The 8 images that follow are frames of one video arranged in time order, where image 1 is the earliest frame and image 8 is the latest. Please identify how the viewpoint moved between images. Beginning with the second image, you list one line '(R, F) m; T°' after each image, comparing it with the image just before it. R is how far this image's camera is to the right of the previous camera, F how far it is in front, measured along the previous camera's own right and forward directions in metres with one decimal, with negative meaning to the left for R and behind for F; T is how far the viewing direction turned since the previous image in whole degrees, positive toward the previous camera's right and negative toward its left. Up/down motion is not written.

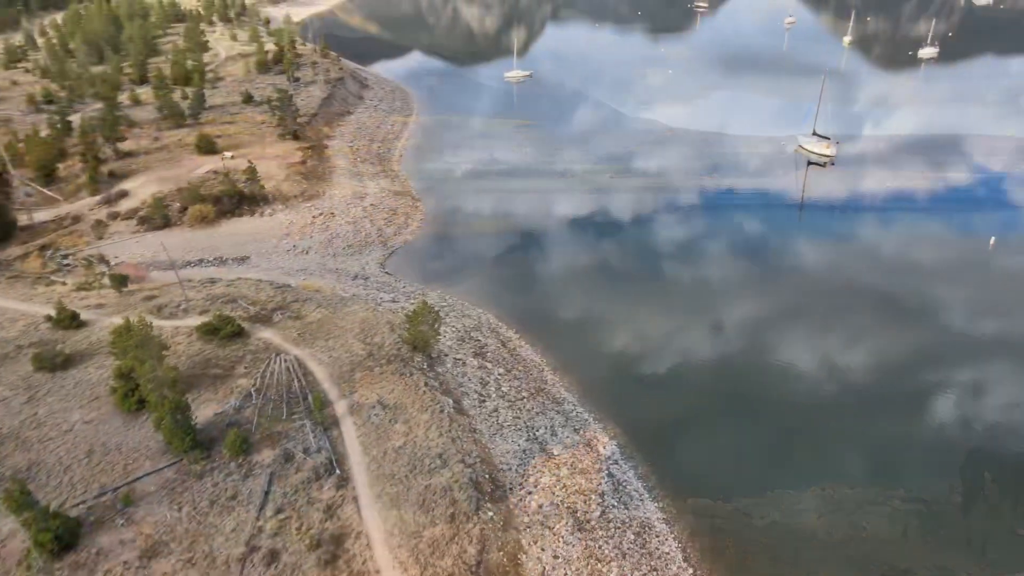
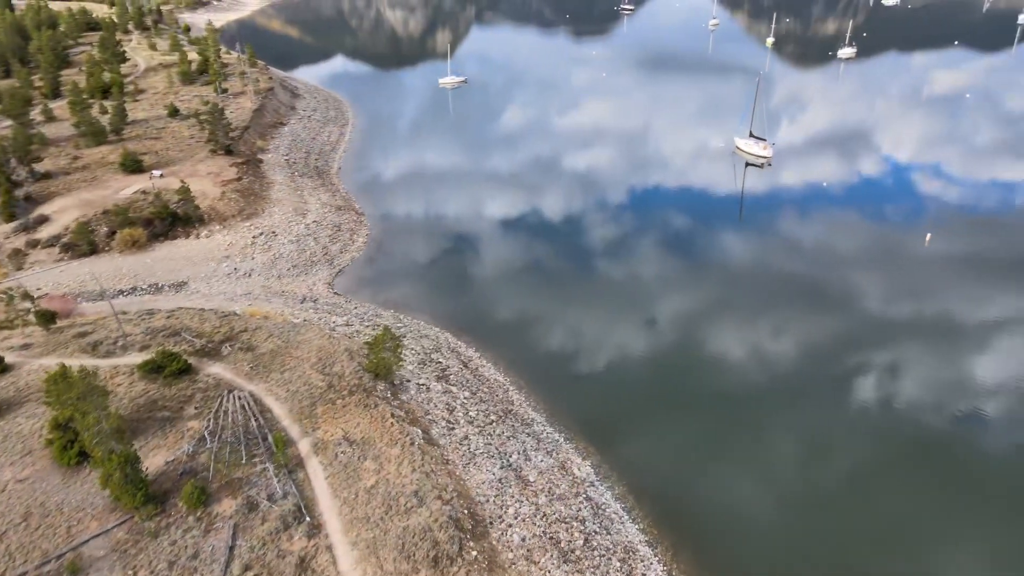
(-0.7, +0.7) m; +5°
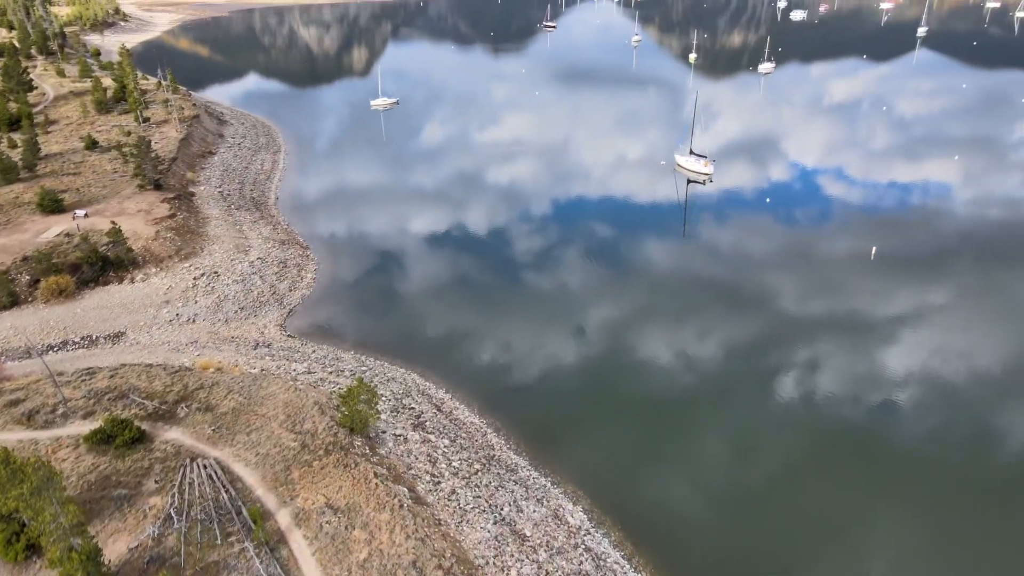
(-1.3, +0.9) m; +6°
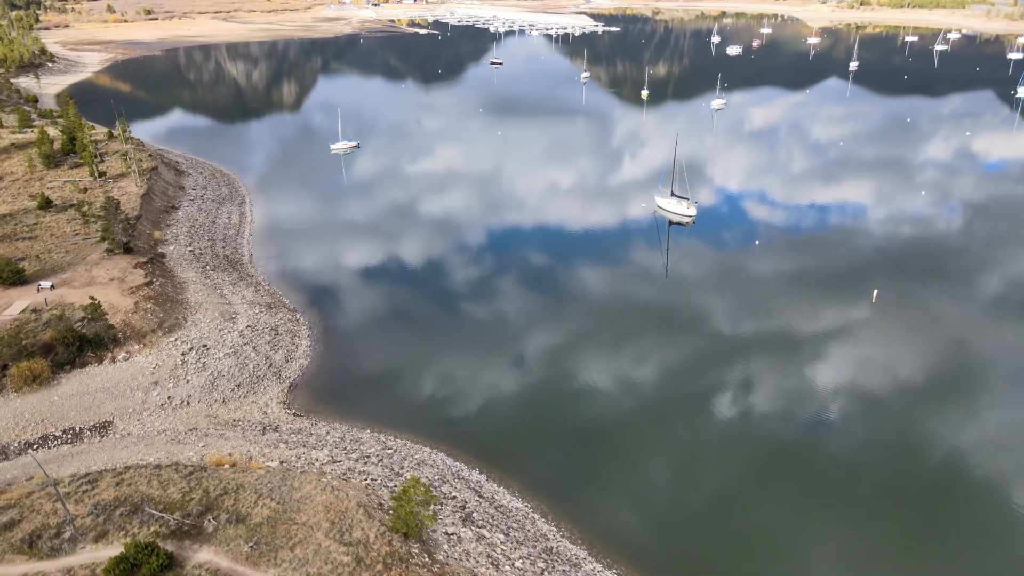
(-2.8, +1.4) m; +5°
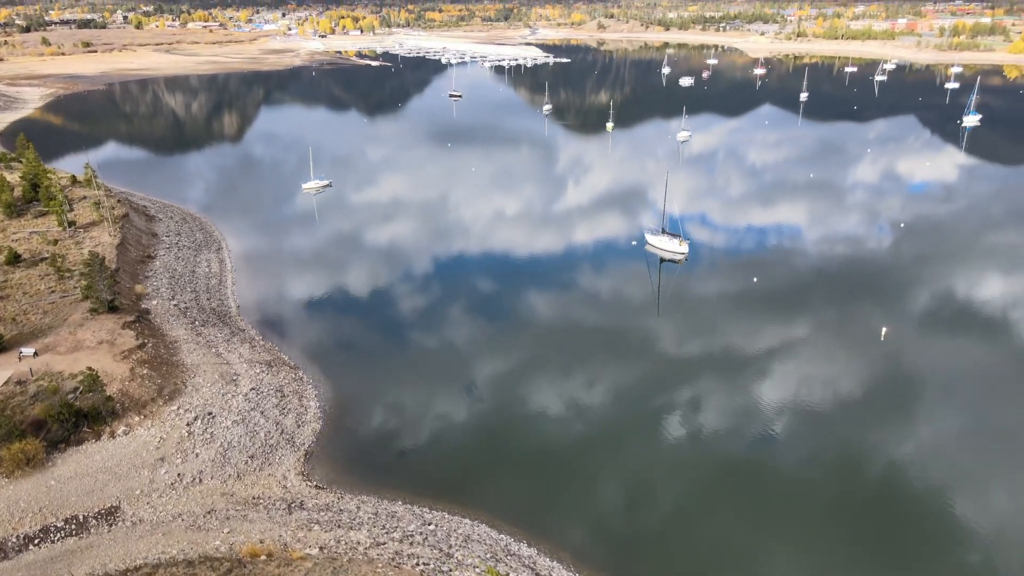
(-2.6, +1.1) m; +4°
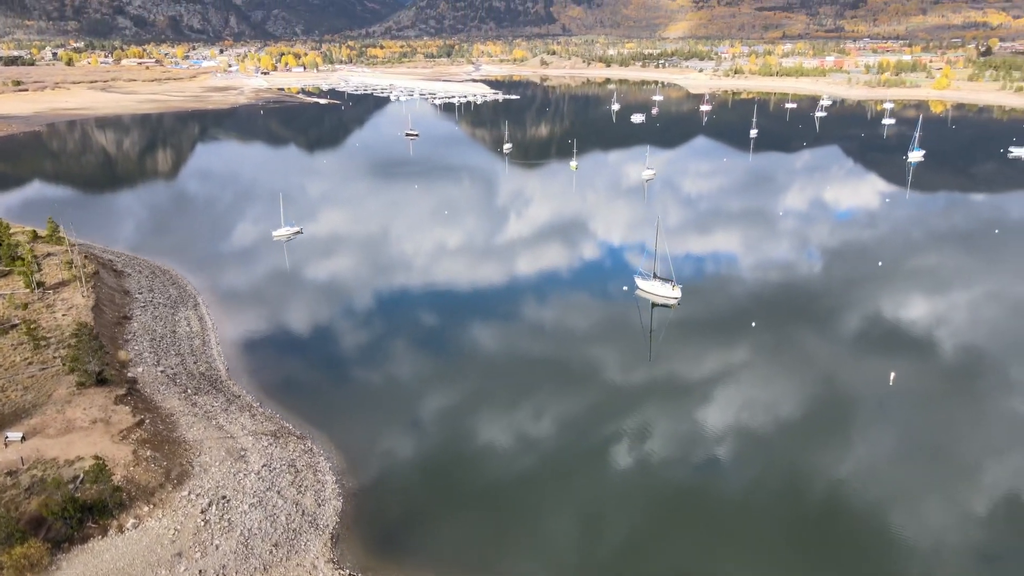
(-2.8, +1.0) m; +4°
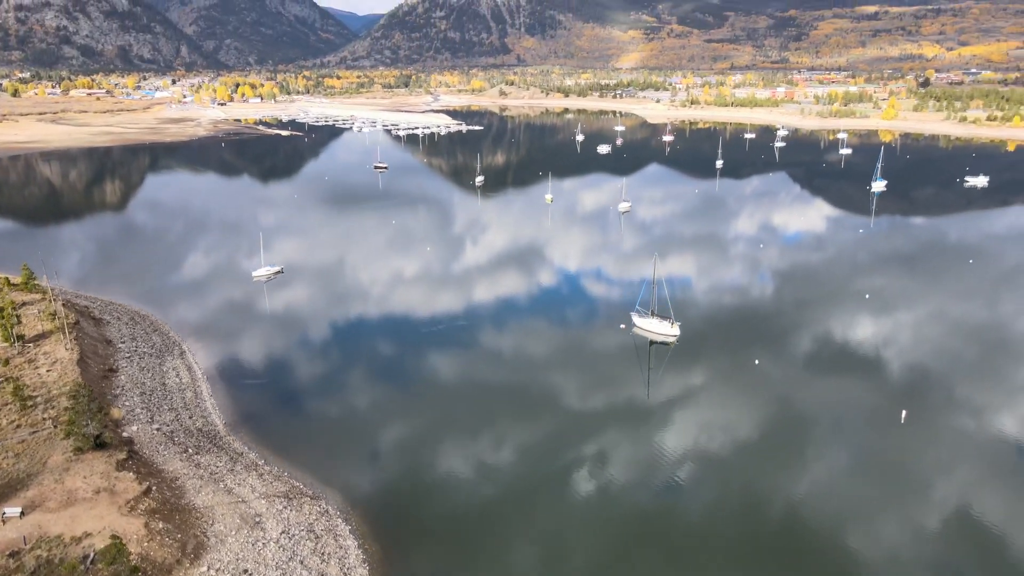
(-2.3, +0.8) m; +3°
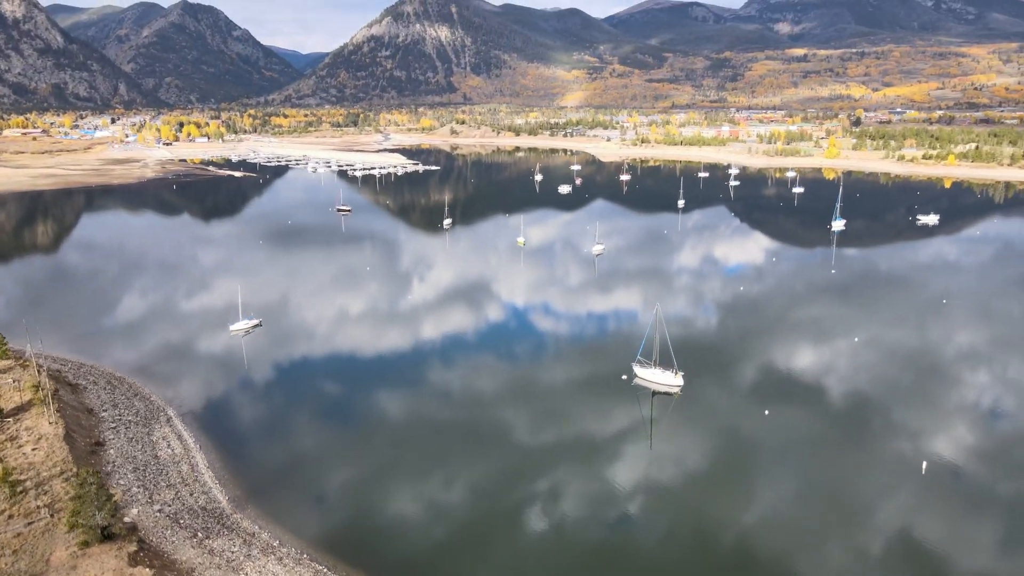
(-3.0, +1.1) m; +4°
